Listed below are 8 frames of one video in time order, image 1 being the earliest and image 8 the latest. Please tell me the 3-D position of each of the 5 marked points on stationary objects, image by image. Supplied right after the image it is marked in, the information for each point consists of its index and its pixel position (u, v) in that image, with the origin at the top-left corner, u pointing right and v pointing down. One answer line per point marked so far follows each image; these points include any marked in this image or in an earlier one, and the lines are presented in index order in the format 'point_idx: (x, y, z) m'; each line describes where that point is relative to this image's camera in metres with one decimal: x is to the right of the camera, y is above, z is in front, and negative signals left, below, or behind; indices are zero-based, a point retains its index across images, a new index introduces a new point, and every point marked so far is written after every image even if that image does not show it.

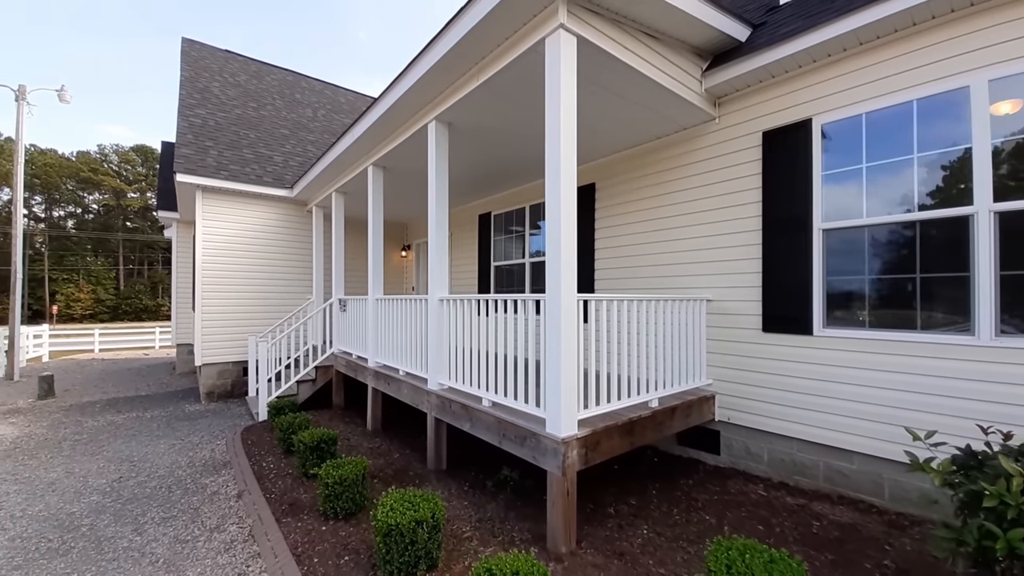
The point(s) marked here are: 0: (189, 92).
0: (-6.7, +4.1, +8.5) m
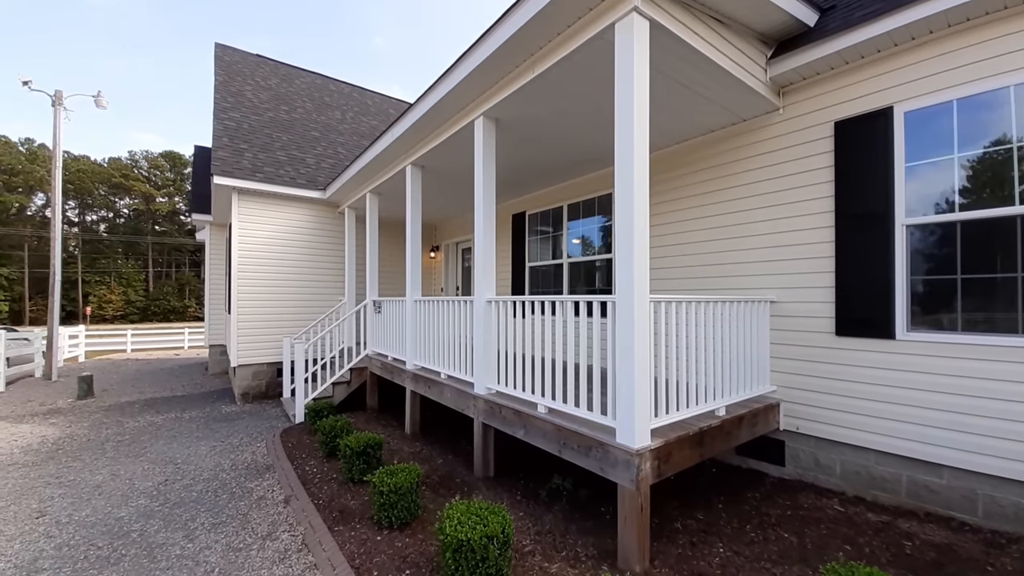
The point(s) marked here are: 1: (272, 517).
0: (-6.1, +4.0, +8.6) m
1: (-2.0, -1.9, +3.4) m
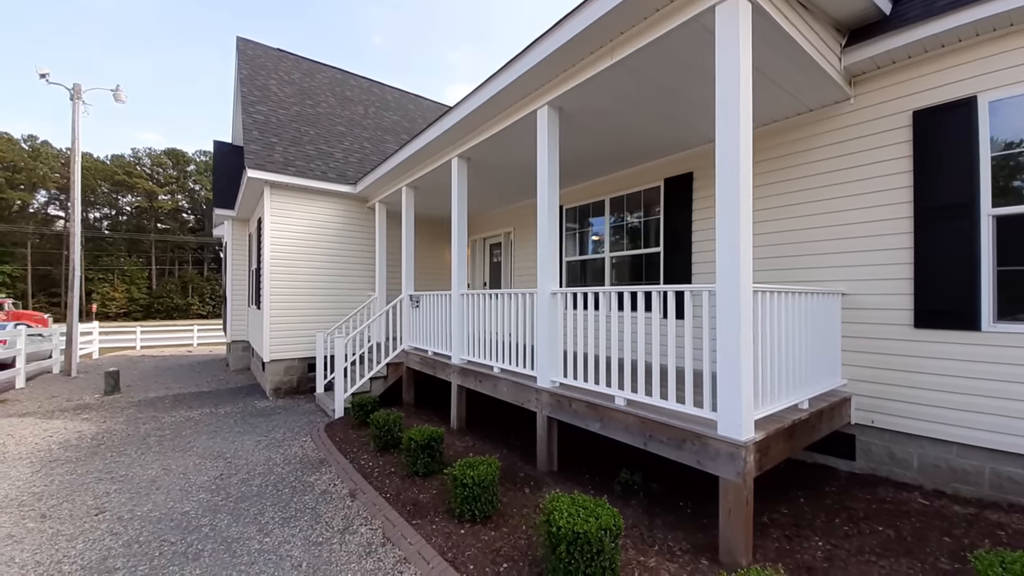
0: (-5.5, +4.1, +8.6) m
1: (-1.4, -1.8, +3.3) m
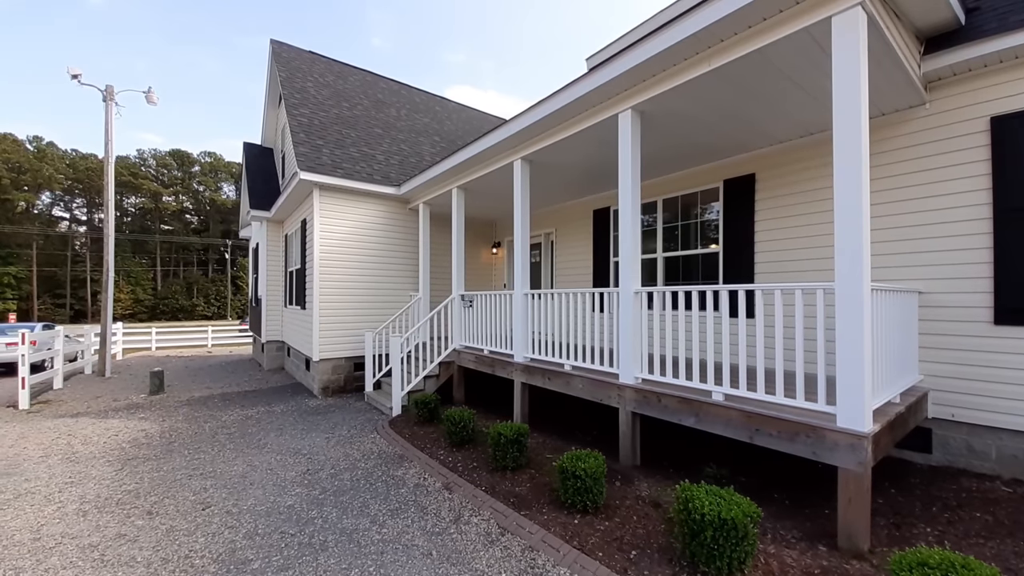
0: (-4.7, +4.1, +8.7) m
1: (-0.5, -1.8, +3.4) m
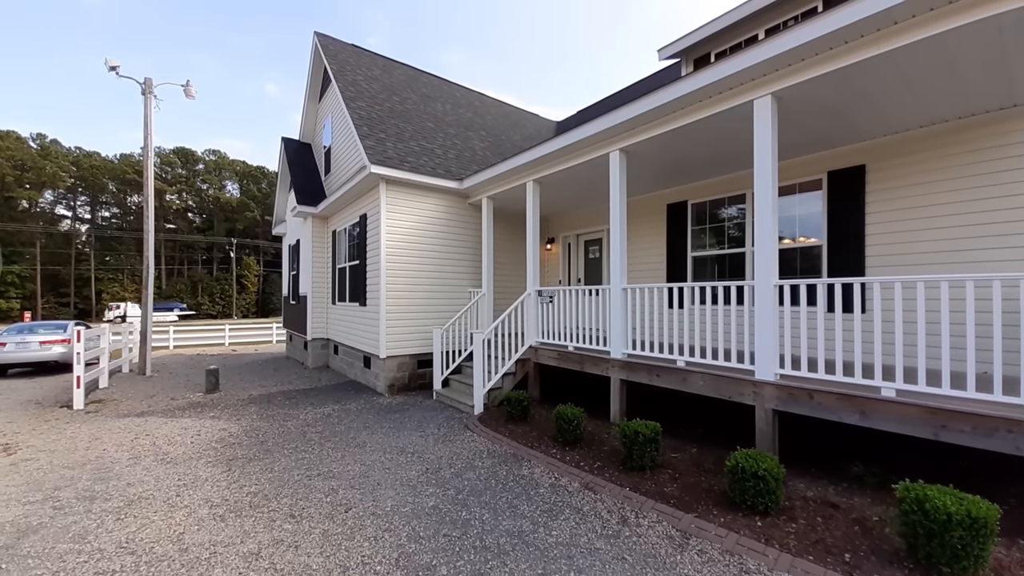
0: (-3.5, +4.2, +8.5) m
1: (+0.7, -1.7, +3.3) m
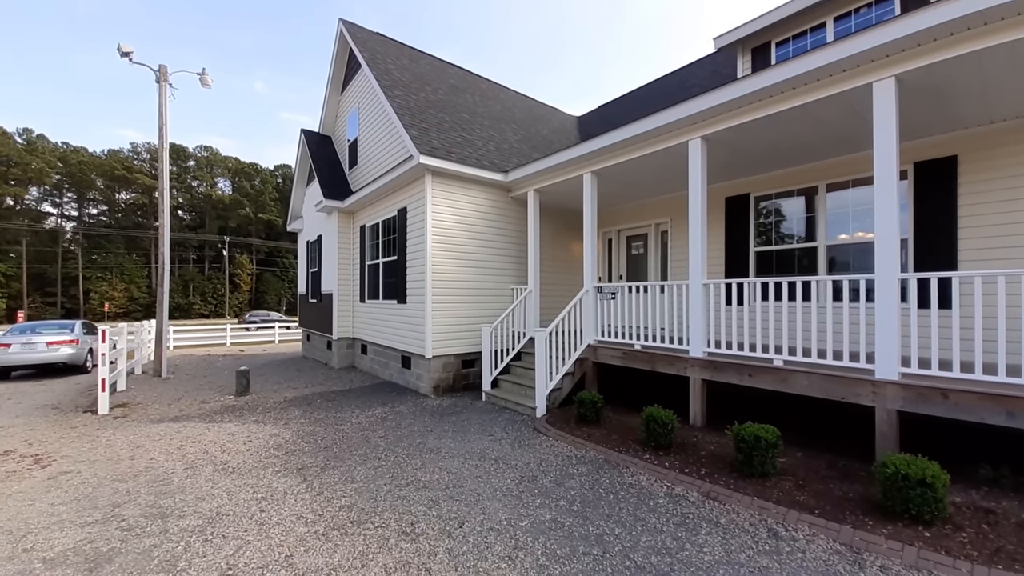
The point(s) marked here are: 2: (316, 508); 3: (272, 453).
0: (-2.7, +4.3, +8.1) m
1: (+1.6, -1.7, +3.0) m
2: (-1.6, -1.7, +3.3) m
3: (-2.6, -1.8, +4.5) m
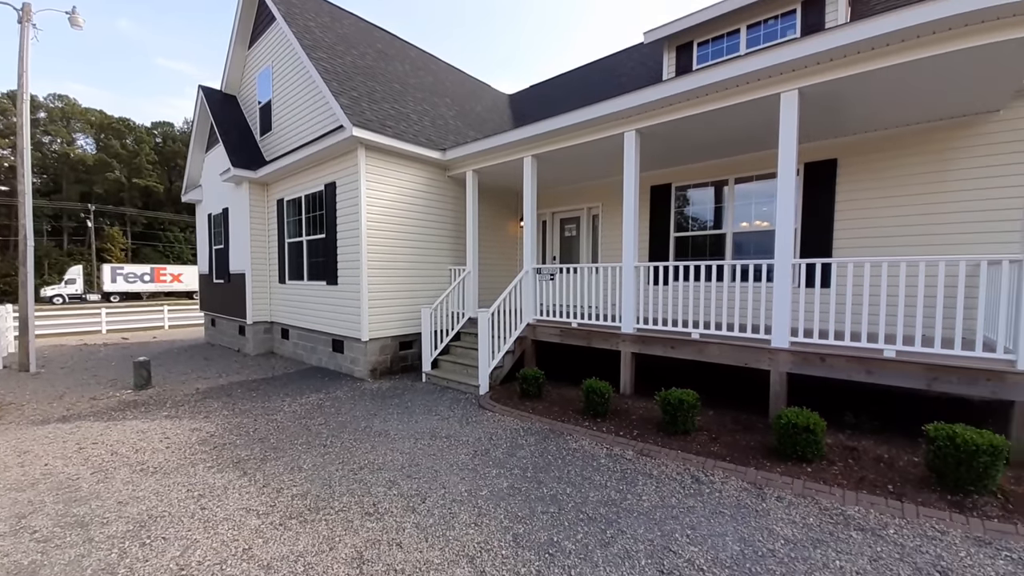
0: (-3.9, +4.6, +7.4) m
1: (+1.3, -1.5, +3.5) m
2: (-1.9, -1.6, +3.1) m
3: (-3.1, -1.6, +4.1) m
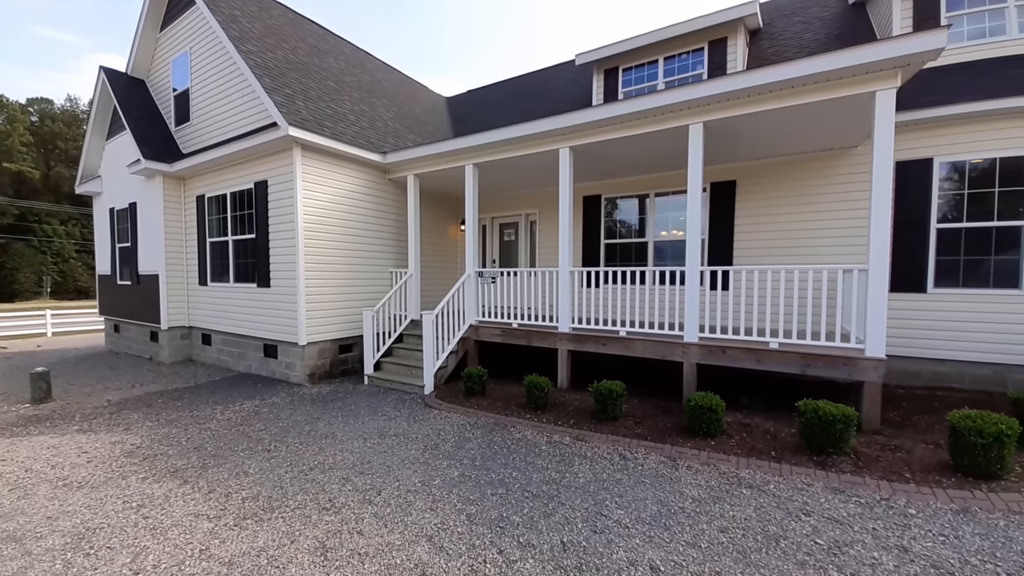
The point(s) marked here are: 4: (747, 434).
0: (-4.9, +4.6, +7.0) m
1: (+0.8, -1.6, +4.0) m
2: (-2.3, -1.6, +3.1) m
3: (-3.7, -1.6, +3.9) m
4: (+2.4, -1.5, +4.1) m
